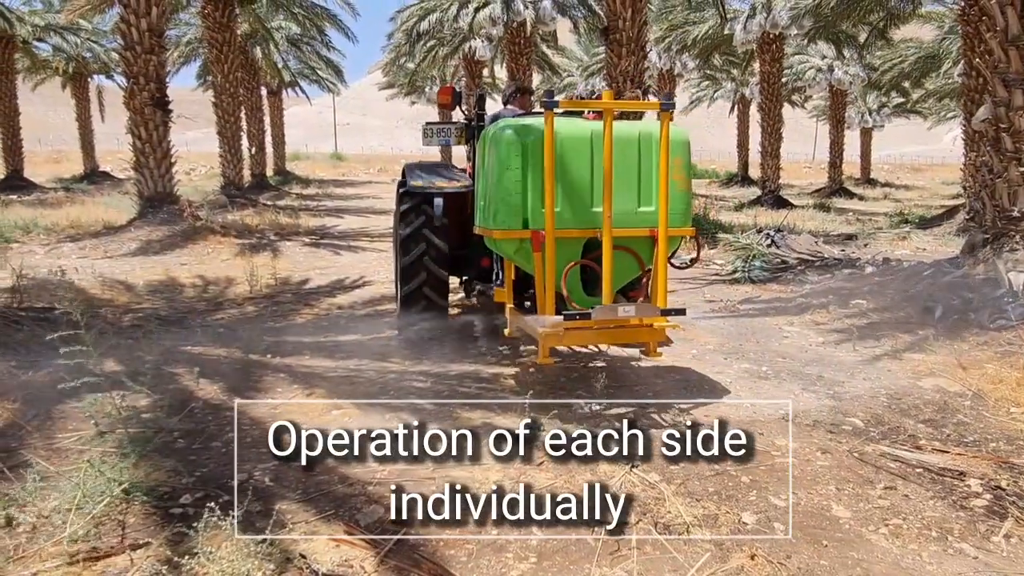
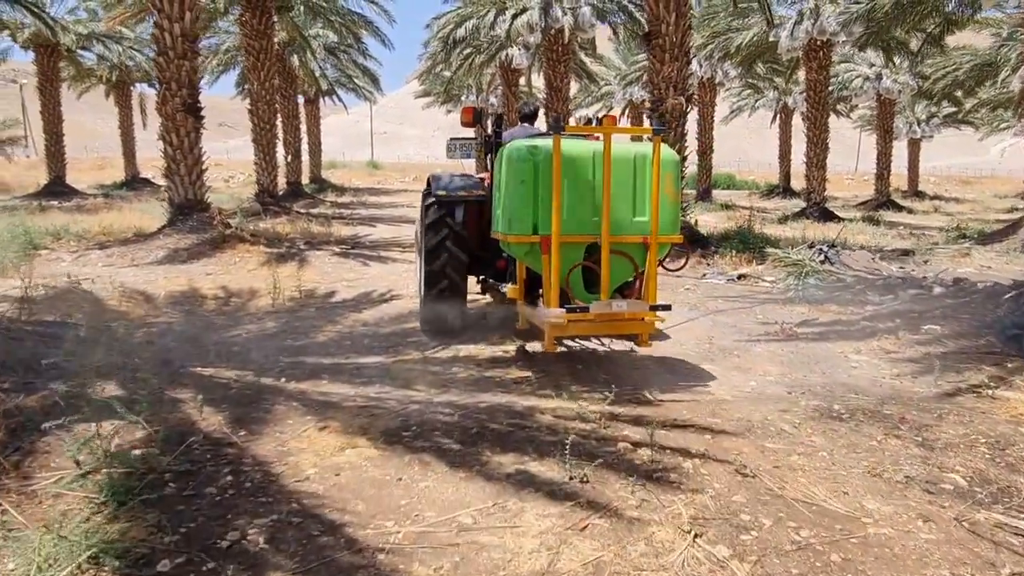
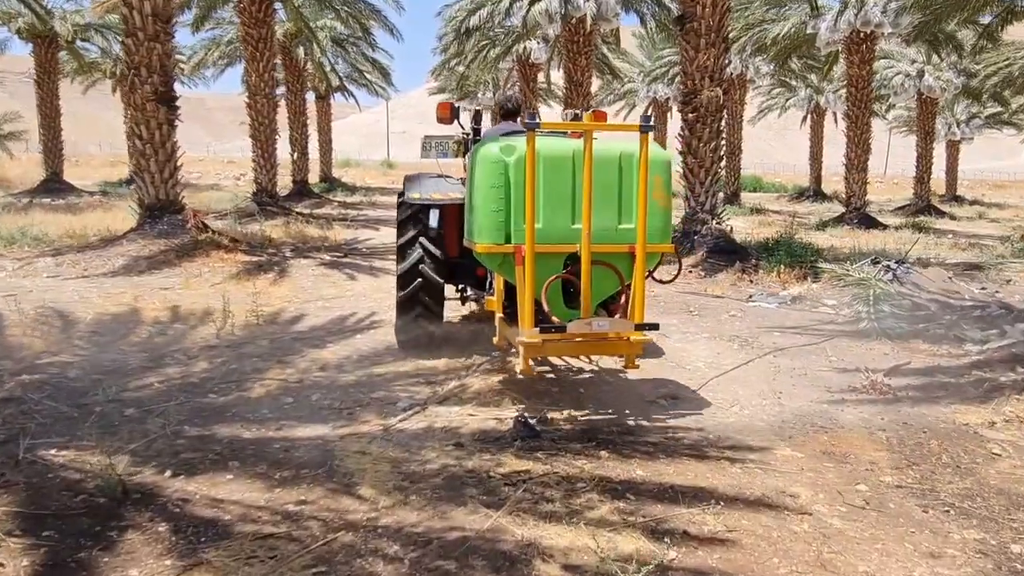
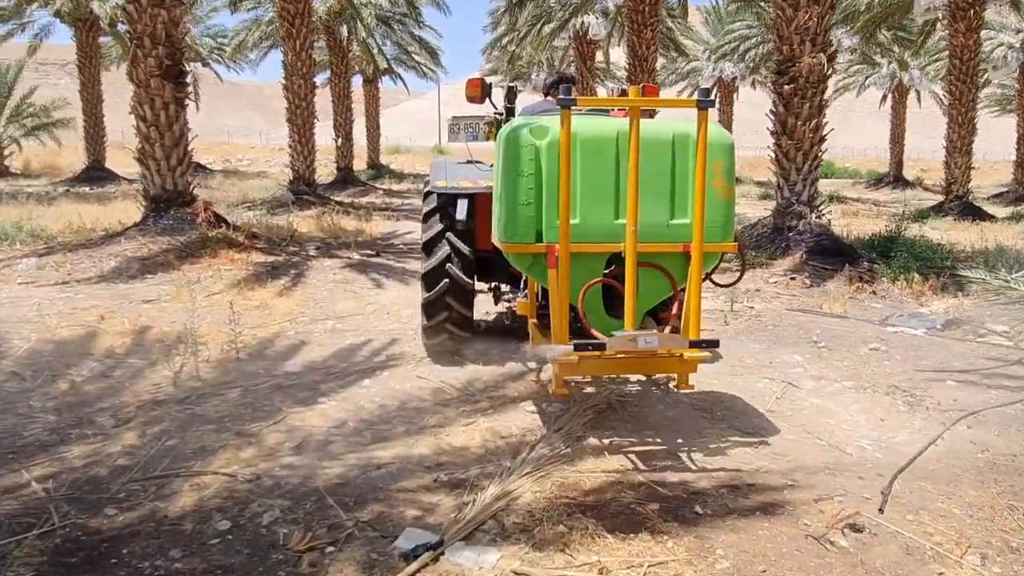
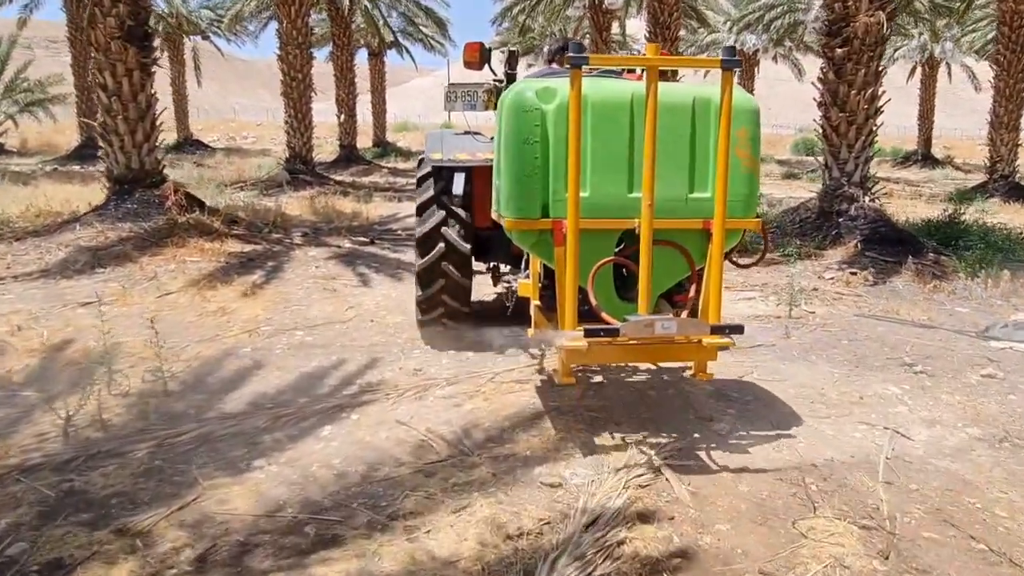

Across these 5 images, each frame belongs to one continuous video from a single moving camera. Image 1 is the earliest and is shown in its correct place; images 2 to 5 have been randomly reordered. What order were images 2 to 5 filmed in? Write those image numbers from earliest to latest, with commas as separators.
2, 3, 4, 5
